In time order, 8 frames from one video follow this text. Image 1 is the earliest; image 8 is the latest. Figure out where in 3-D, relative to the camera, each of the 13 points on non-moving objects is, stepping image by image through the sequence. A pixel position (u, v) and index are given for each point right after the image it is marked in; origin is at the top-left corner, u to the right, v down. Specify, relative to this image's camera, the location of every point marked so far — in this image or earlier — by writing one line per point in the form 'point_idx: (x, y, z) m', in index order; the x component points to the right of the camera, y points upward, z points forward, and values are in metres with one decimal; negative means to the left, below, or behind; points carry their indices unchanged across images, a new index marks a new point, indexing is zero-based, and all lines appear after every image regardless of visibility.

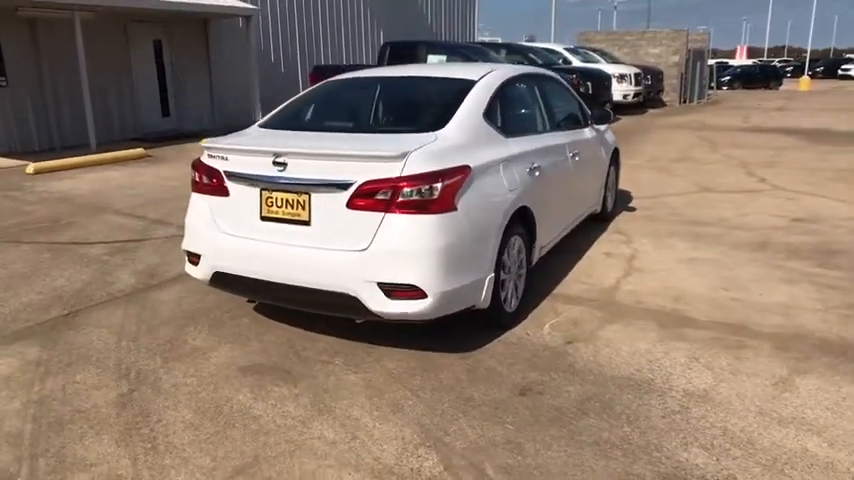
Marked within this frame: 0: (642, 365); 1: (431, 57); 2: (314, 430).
0: (+1.3, -0.8, +3.8) m
1: (+0.2, +4.4, +14.8) m
2: (-0.6, -1.0, +3.2) m
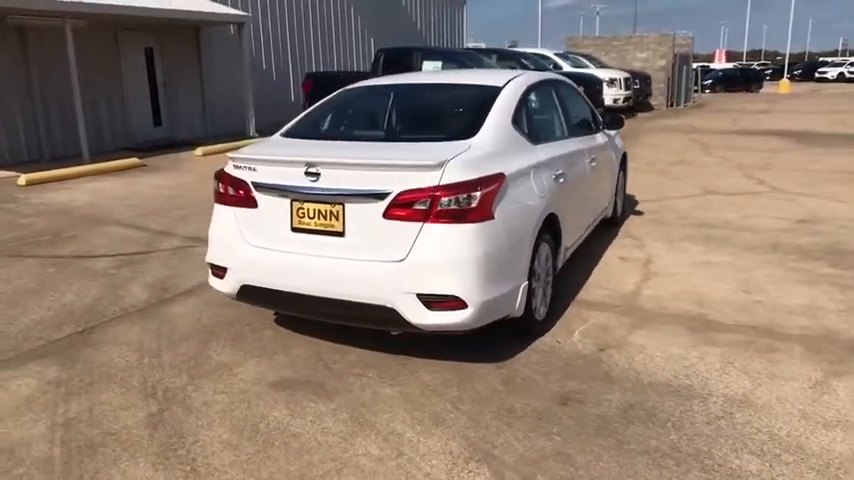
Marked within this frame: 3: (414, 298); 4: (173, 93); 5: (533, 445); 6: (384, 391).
0: (+1.5, -0.8, +3.8) m
1: (0.0, +4.2, +14.8) m
2: (-0.3, -1.0, +3.1) m
3: (-0.1, -0.3, +3.4) m
4: (-6.1, +3.5, +14.8) m
5: (+0.5, -1.0, +3.1) m
6: (-0.2, -0.9, +3.7) m
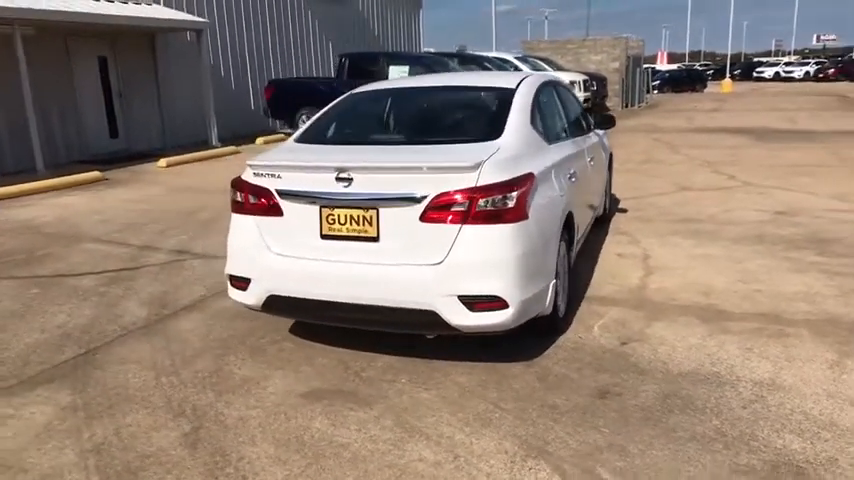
0: (+1.7, -0.8, +3.9) m
1: (-0.8, +4.1, +14.8) m
2: (-0.1, -1.1, +3.1) m
3: (+0.2, -0.3, +3.4) m
4: (-6.9, +3.2, +14.3) m
5: (+0.8, -1.0, +3.2) m
6: (0.0, -0.9, +3.6) m
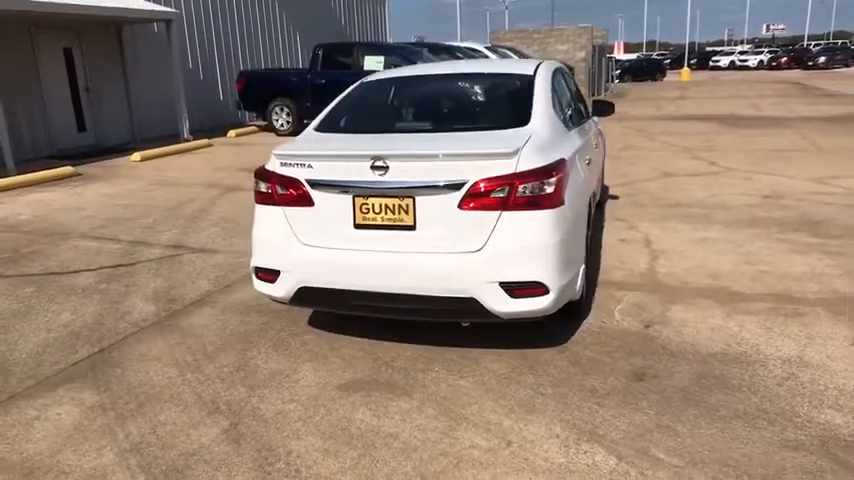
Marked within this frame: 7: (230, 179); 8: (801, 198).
0: (+1.9, -0.6, +4.0) m
1: (-1.3, +4.3, +14.6) m
2: (+0.2, -1.0, +3.1) m
3: (+0.4, -0.3, +3.4) m
4: (-7.4, +3.2, +13.8) m
5: (+1.1, -0.9, +3.2) m
6: (+0.2, -0.8, +3.6) m
7: (-3.3, +1.0, +10.4) m
8: (+4.4, +0.5, +7.2) m
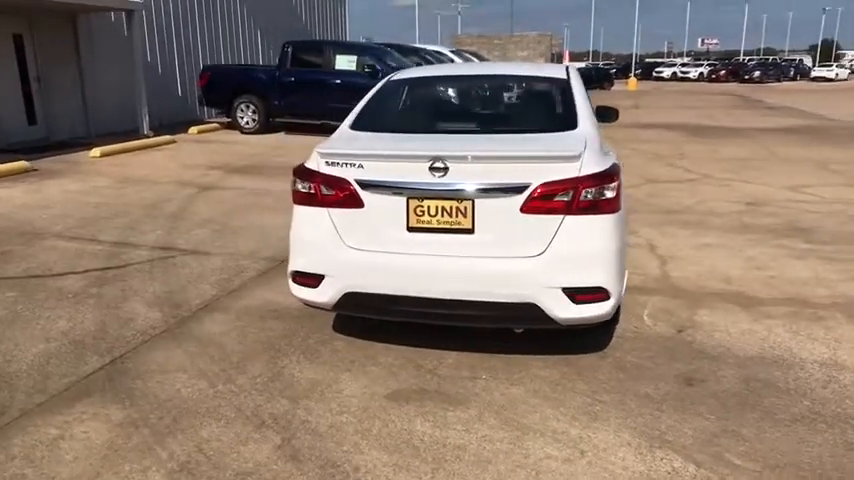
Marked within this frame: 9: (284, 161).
0: (+2.2, -0.7, +4.1) m
1: (-2.0, +4.3, +14.4) m
2: (+0.5, -1.0, +3.0) m
3: (+0.7, -0.3, +3.3) m
4: (-8.0, +3.2, +13.0) m
5: (+1.4, -1.0, +3.2) m
6: (+0.5, -0.9, +3.6) m
7: (-3.6, +1.0, +9.9) m
8: (+4.4, +0.4, +7.5) m
9: (-2.7, +1.5, +11.6) m
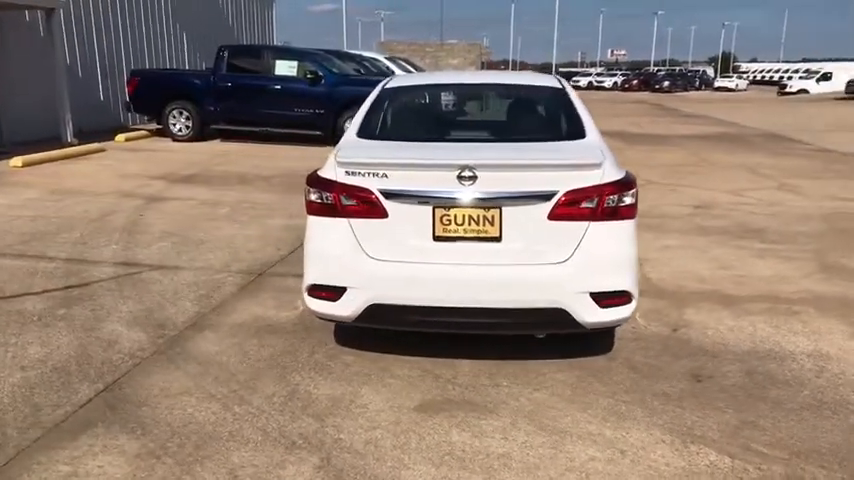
0: (+2.3, -0.7, +4.3) m
1: (-3.3, +4.0, +14.0) m
2: (+0.8, -1.1, +3.1) m
3: (+0.9, -0.3, +3.4) m
4: (-9.0, +2.9, +11.9) m
5: (+1.6, -1.0, +3.4) m
6: (+0.6, -0.9, +3.6) m
7: (-4.3, +0.8, +9.4) m
8: (+3.9, +0.4, +8.0) m
9: (-3.6, +1.3, +11.1) m
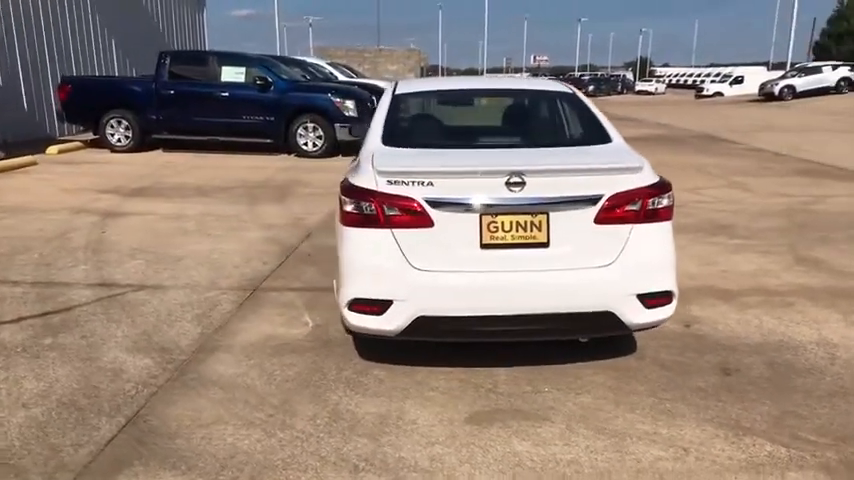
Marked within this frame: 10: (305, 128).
0: (+2.4, -0.7, +4.5) m
1: (-4.4, +3.8, +13.6) m
2: (+1.1, -1.1, +3.1) m
3: (+1.1, -0.3, +3.5) m
4: (-9.8, +2.4, +10.8) m
5: (+1.9, -1.0, +3.5) m
6: (+0.9, -0.9, +3.6) m
7: (-4.7, +0.5, +8.8) m
8: (+3.6, +0.5, +8.4) m
9: (-4.2, +1.0, +10.6) m
10: (-2.7, +2.5, +13.5) m
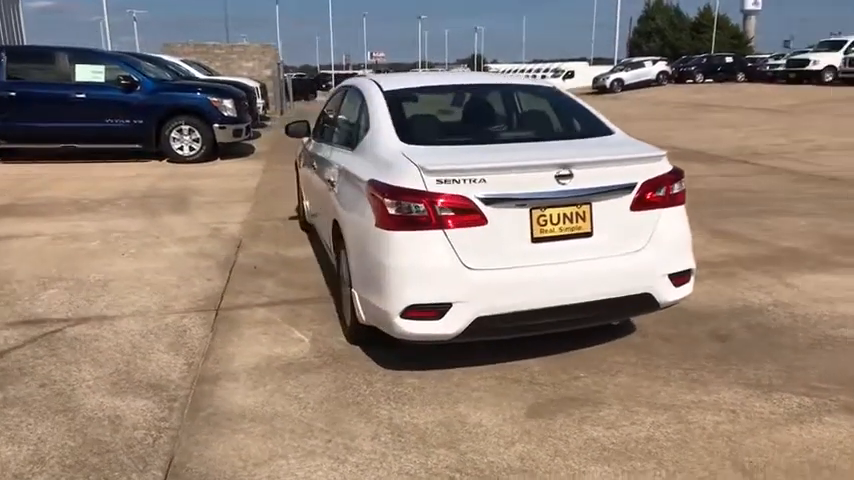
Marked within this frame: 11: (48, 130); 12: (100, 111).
0: (+2.4, -0.5, +5.0) m
1: (-6.8, +3.4, +12.0) m
2: (+1.5, -1.0, +3.3) m
3: (+1.4, -0.2, +3.7) m
4: (-11.2, +1.6, +8.0) m
5: (+2.1, -0.8, +3.9) m
6: (+1.2, -0.9, +3.8) m
7: (-5.7, +0.1, +7.4) m
8: (+2.5, +0.7, +9.1) m
9: (-5.7, +0.7, +9.3) m
10: (-5.0, +2.2, +12.5) m
11: (-7.4, +2.1, +12.0) m
12: (-6.4, +2.5, +12.1) m
